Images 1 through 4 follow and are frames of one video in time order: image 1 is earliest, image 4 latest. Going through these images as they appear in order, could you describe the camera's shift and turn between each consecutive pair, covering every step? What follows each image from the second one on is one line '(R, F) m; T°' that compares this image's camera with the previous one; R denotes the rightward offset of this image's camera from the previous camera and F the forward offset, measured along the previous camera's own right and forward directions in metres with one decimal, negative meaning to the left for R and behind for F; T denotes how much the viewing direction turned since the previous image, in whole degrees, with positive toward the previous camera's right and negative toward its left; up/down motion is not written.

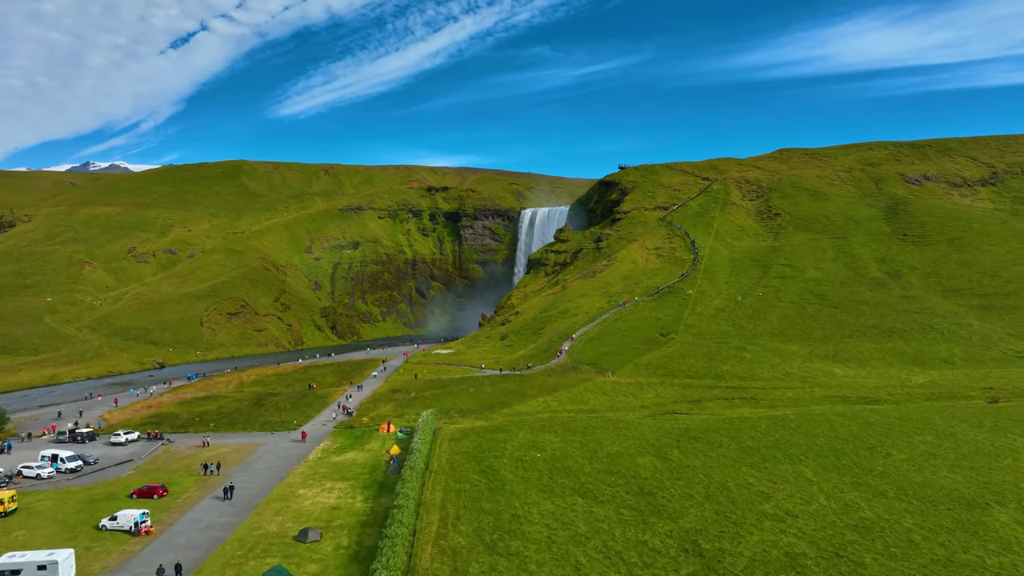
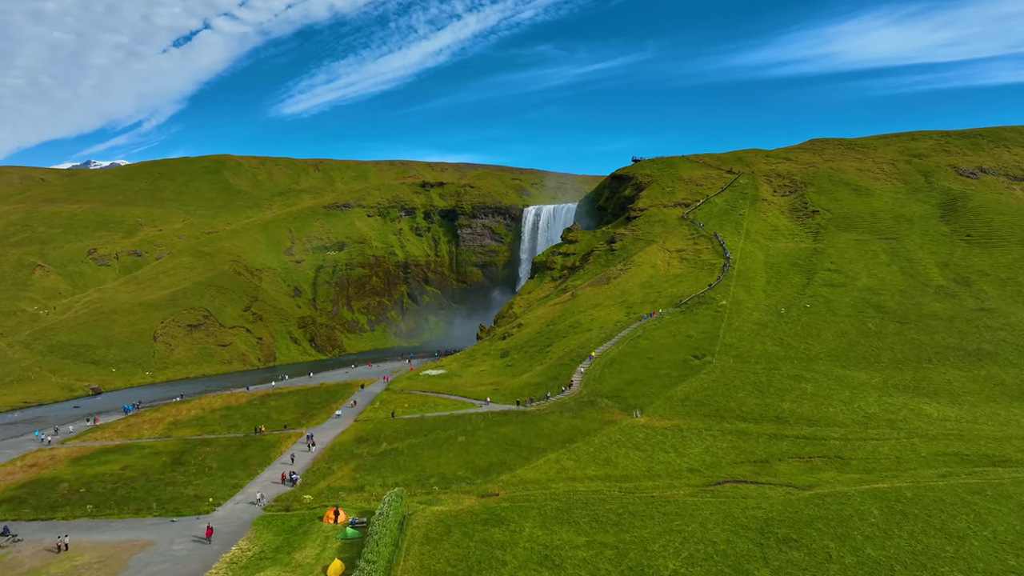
(0.0, +14.8) m; 0°
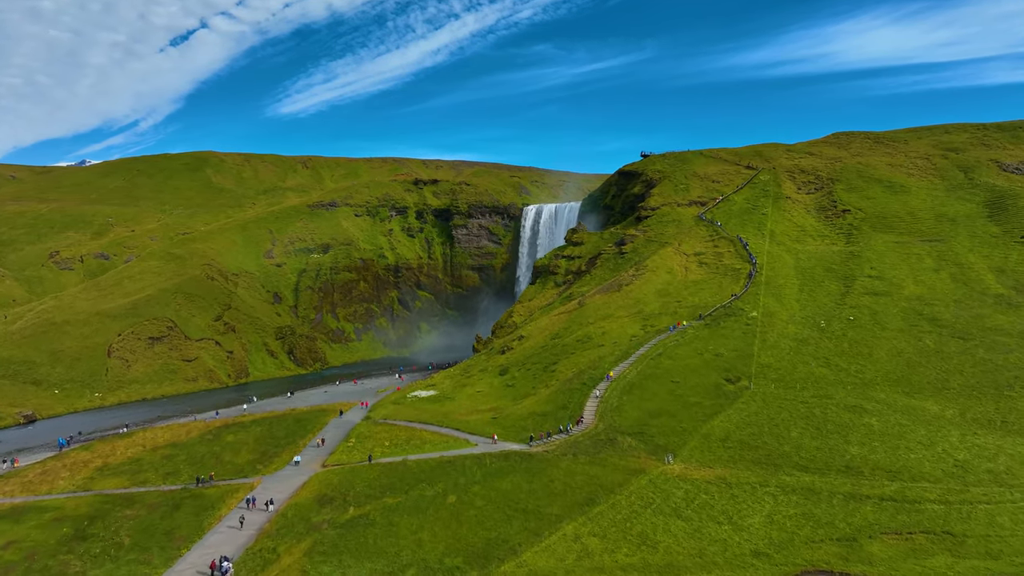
(-0.4, +10.5) m; 0°
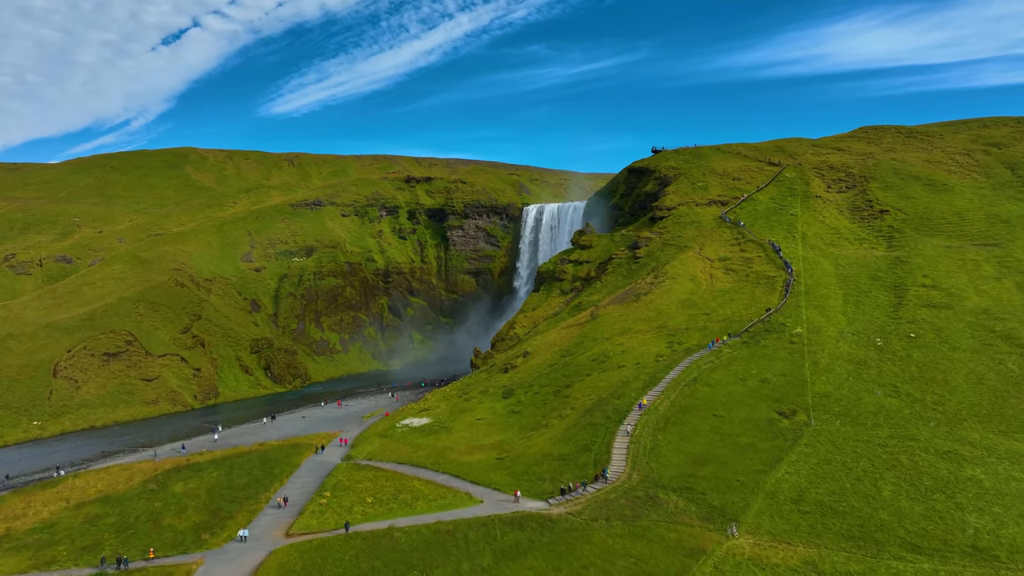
(-1.5, +10.2) m; +1°
